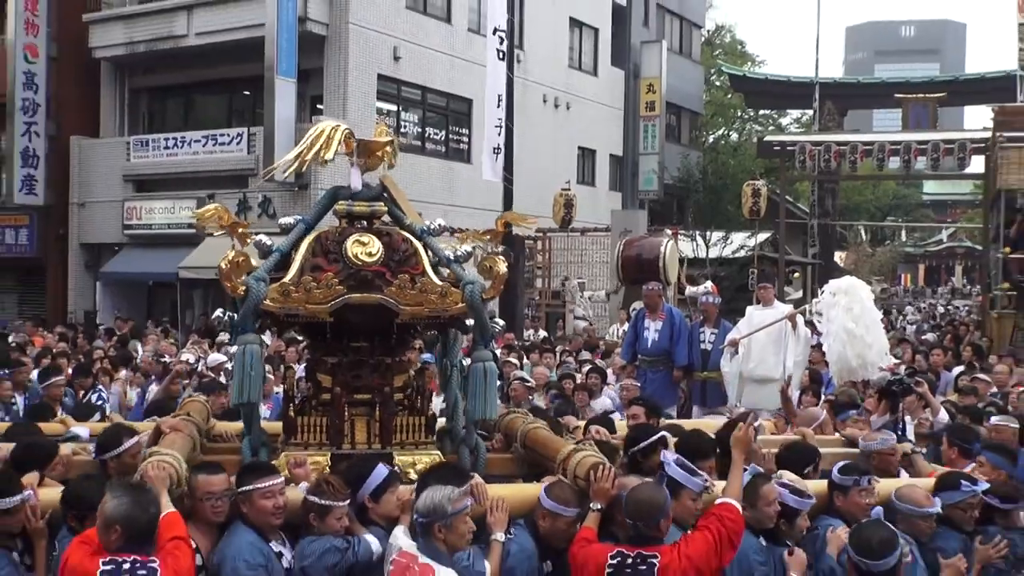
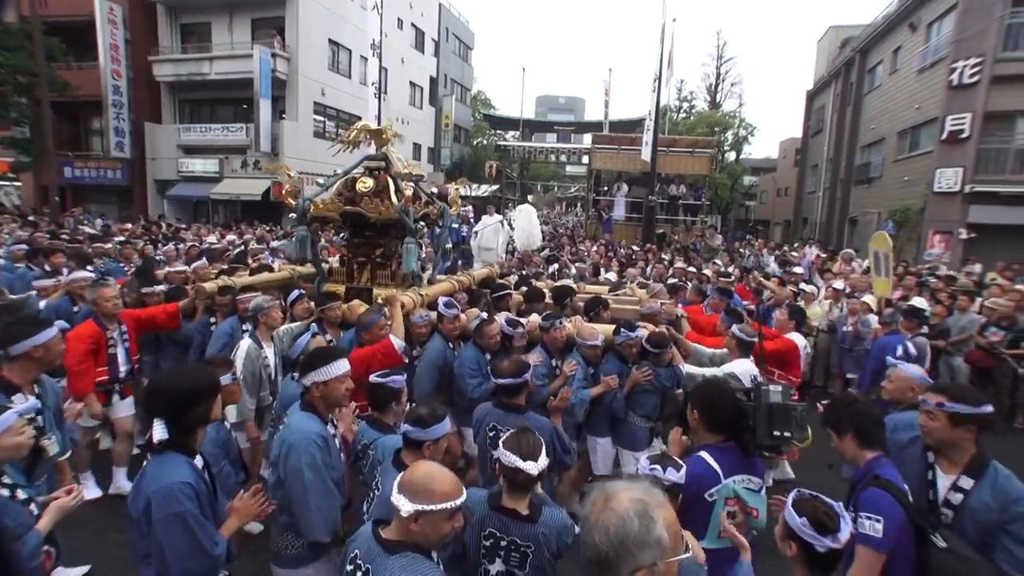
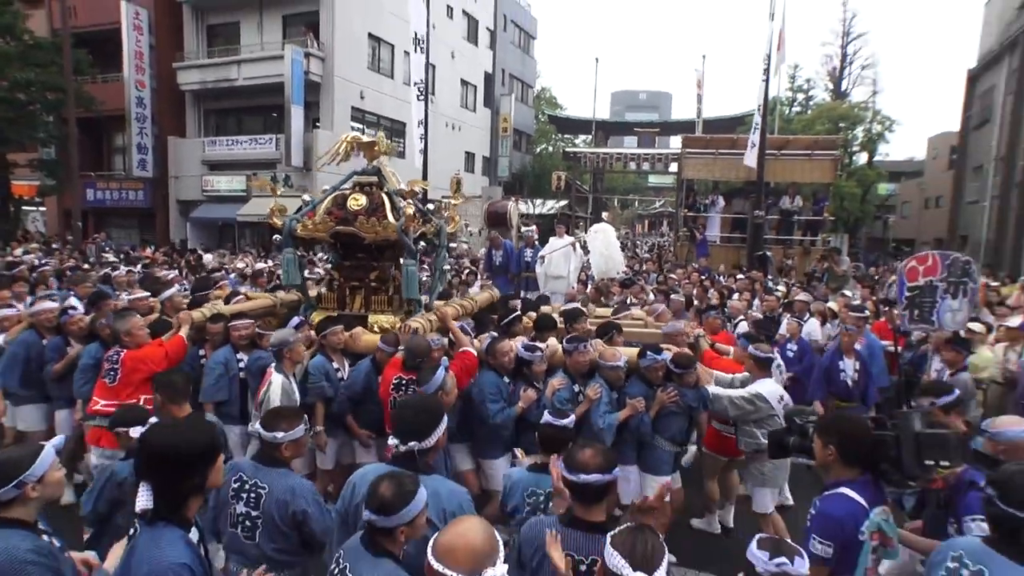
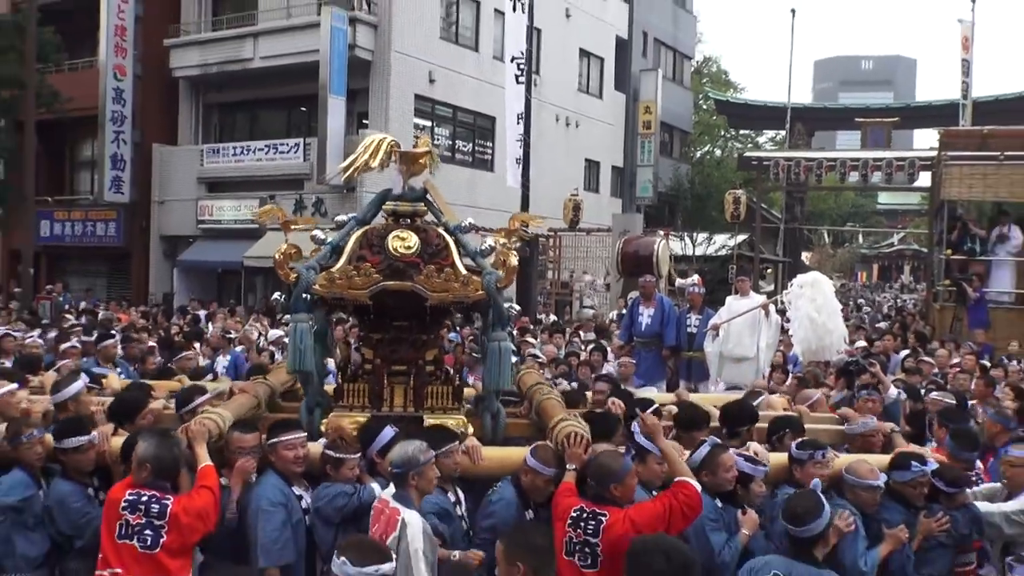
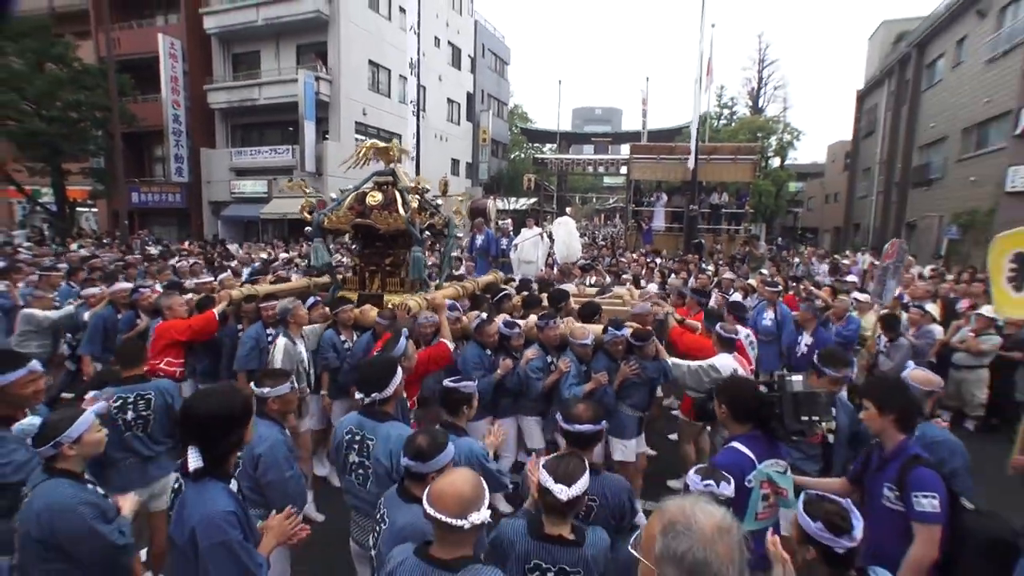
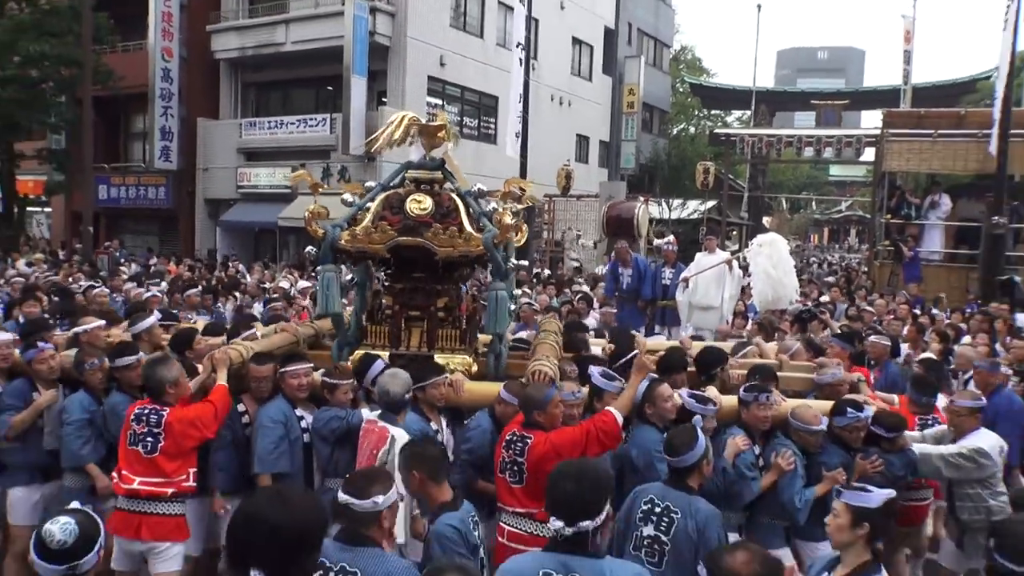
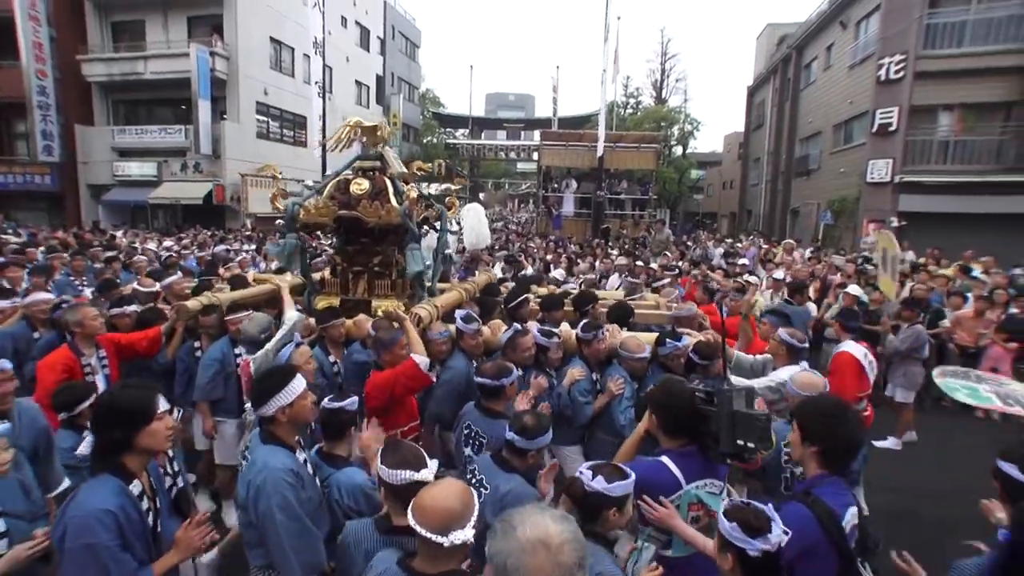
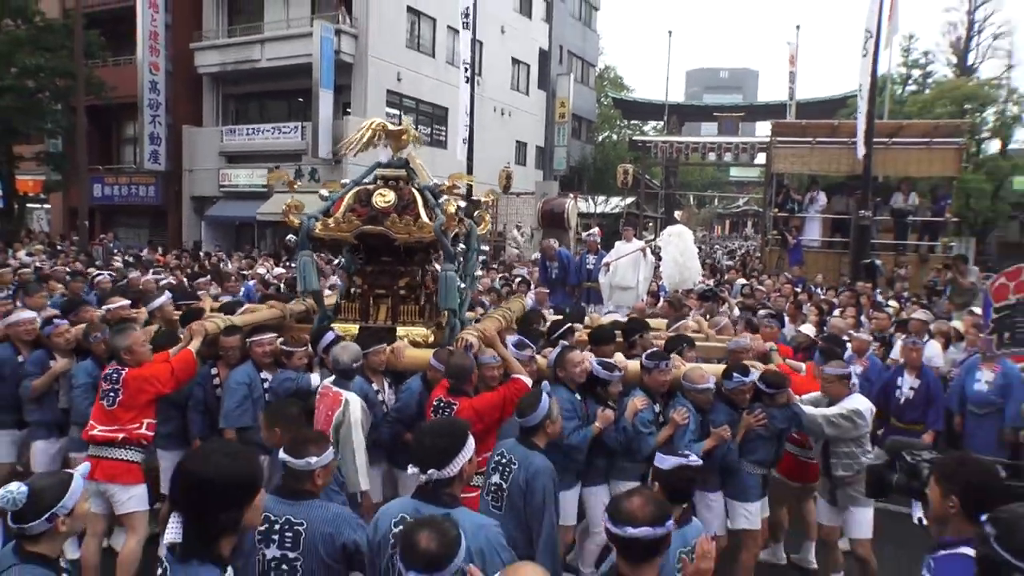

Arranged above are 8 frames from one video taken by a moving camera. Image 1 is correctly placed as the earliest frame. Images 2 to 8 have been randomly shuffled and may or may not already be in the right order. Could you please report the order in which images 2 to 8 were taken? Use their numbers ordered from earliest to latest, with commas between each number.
4, 6, 8, 3, 5, 2, 7
